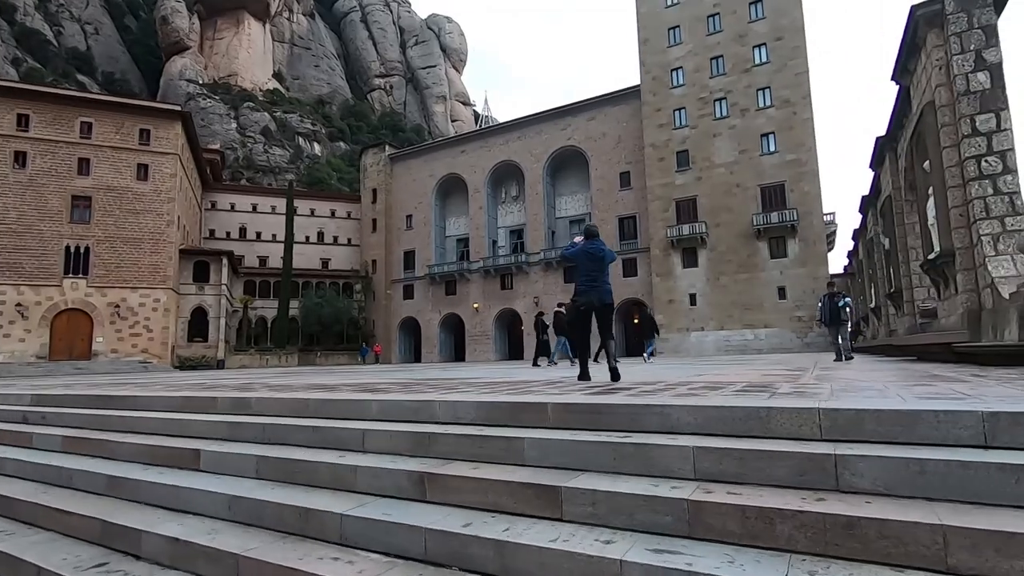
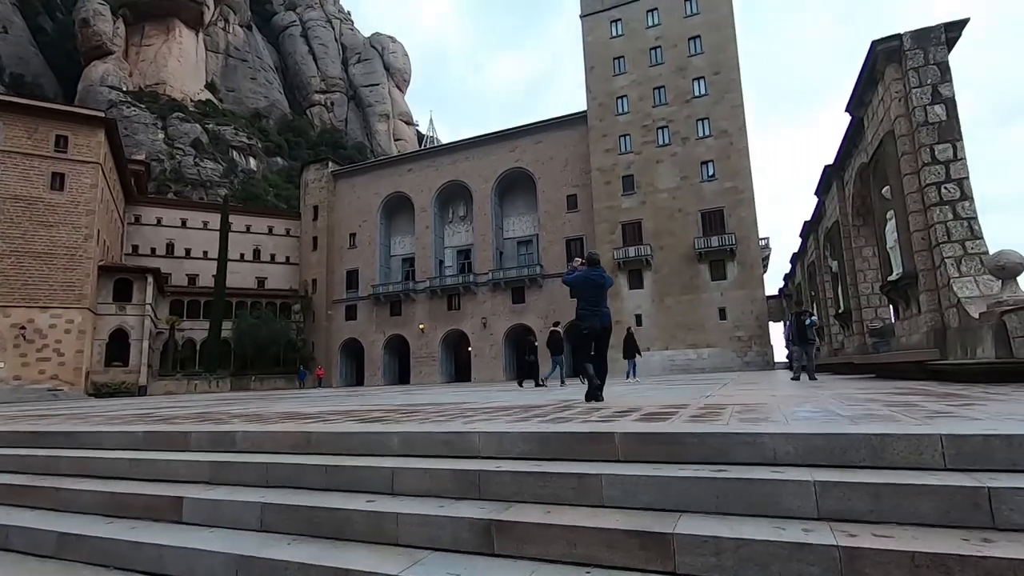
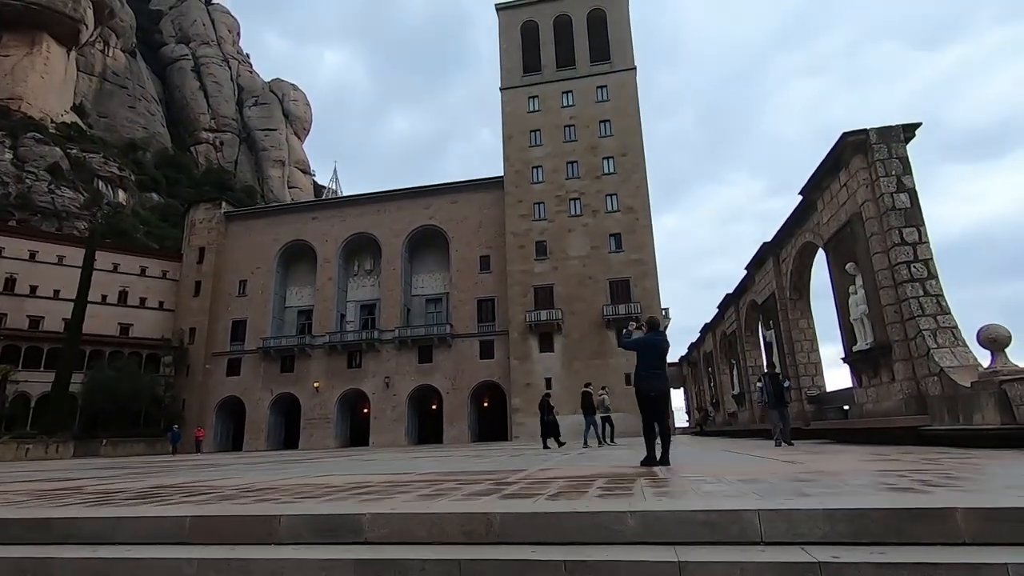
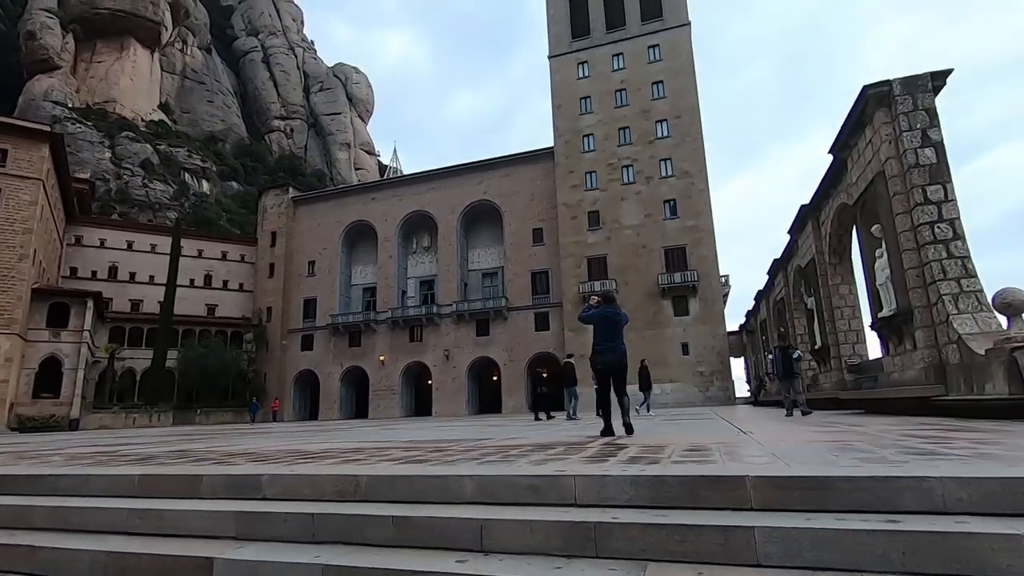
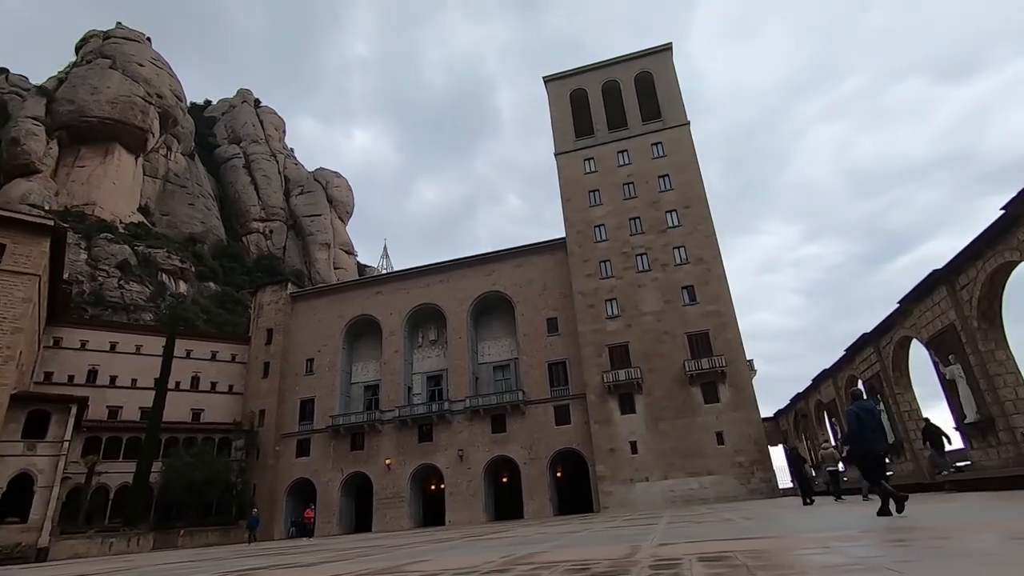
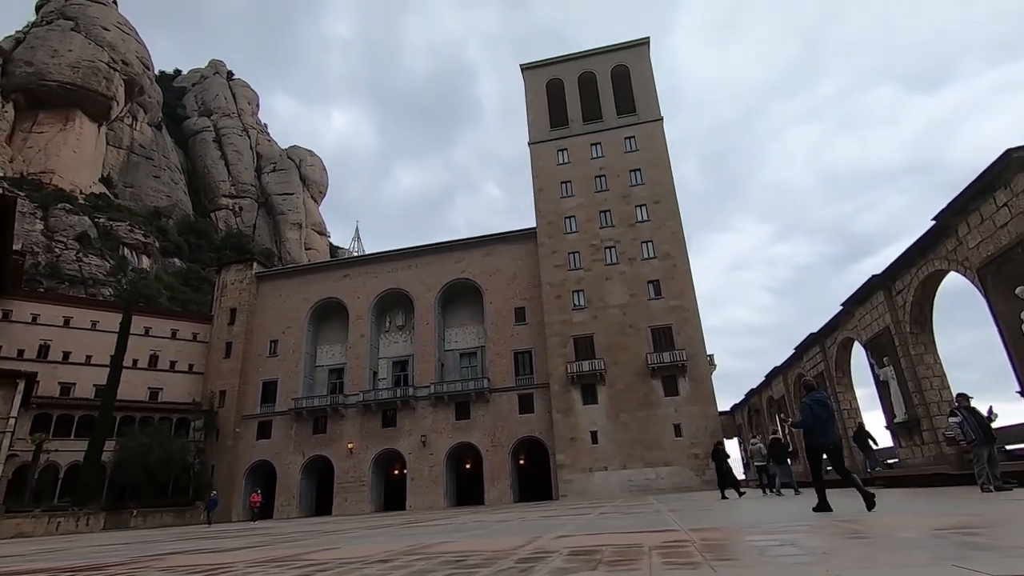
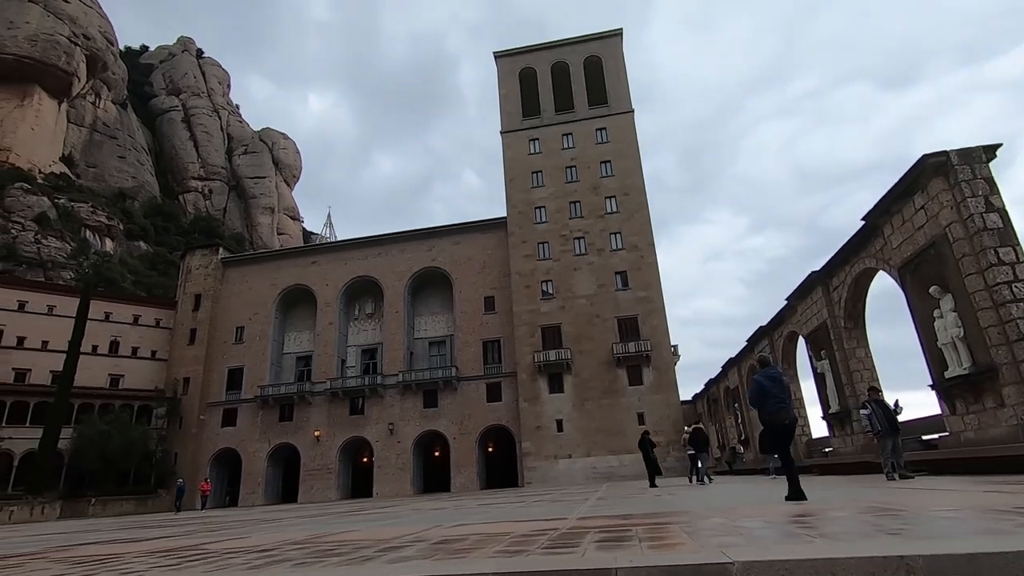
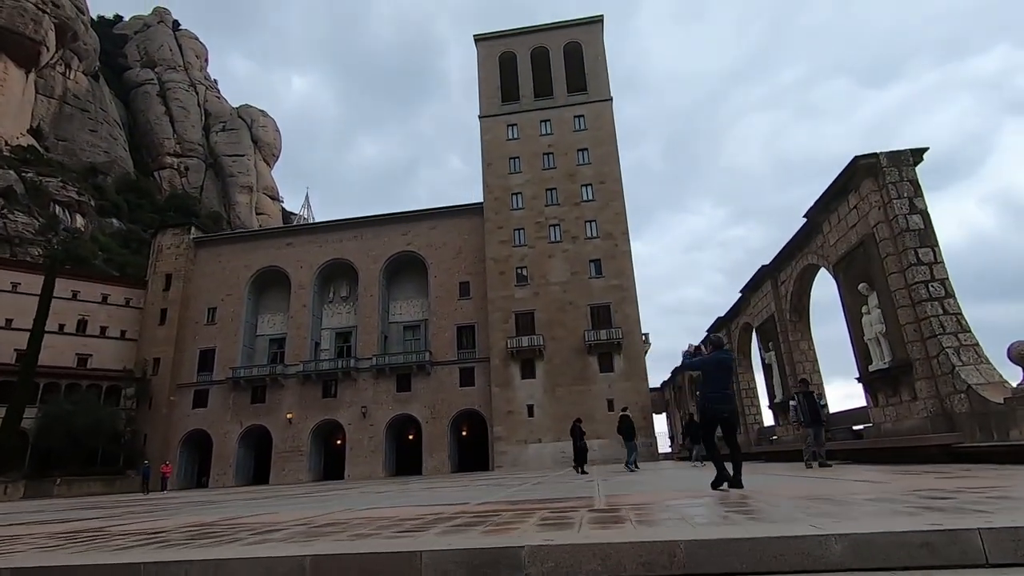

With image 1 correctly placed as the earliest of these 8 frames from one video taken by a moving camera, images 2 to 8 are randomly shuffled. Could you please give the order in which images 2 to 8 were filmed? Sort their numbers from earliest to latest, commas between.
2, 4, 3, 8, 7, 6, 5
